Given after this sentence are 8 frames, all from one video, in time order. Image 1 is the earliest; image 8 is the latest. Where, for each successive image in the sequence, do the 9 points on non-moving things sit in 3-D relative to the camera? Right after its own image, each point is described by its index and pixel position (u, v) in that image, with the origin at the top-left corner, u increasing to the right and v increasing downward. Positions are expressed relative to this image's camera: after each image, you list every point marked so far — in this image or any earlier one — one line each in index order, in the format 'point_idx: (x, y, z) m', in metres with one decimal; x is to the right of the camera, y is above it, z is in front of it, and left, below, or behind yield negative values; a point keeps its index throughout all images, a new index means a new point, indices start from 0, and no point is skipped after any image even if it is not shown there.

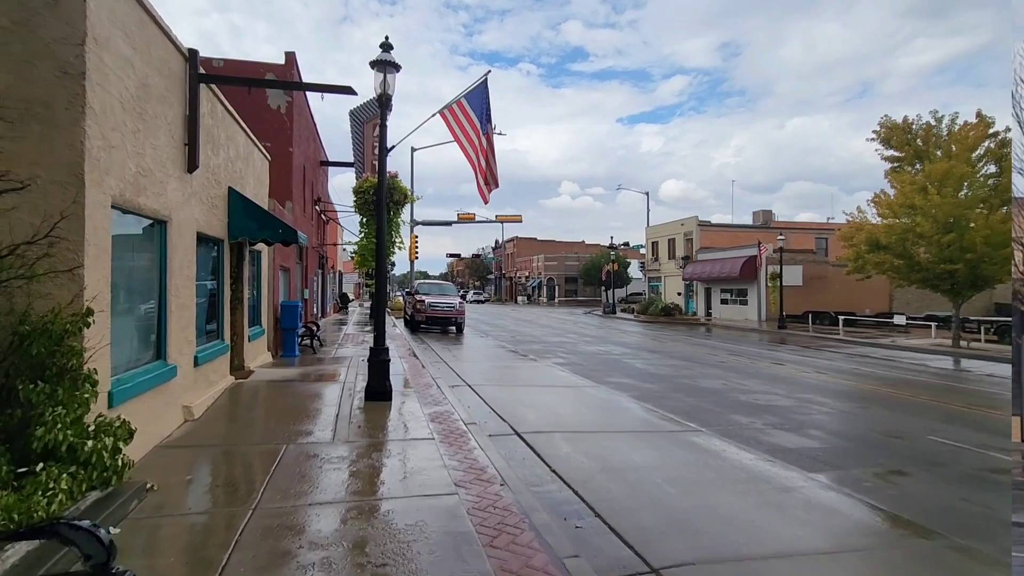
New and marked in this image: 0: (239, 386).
0: (-4.6, -1.7, +9.3) m
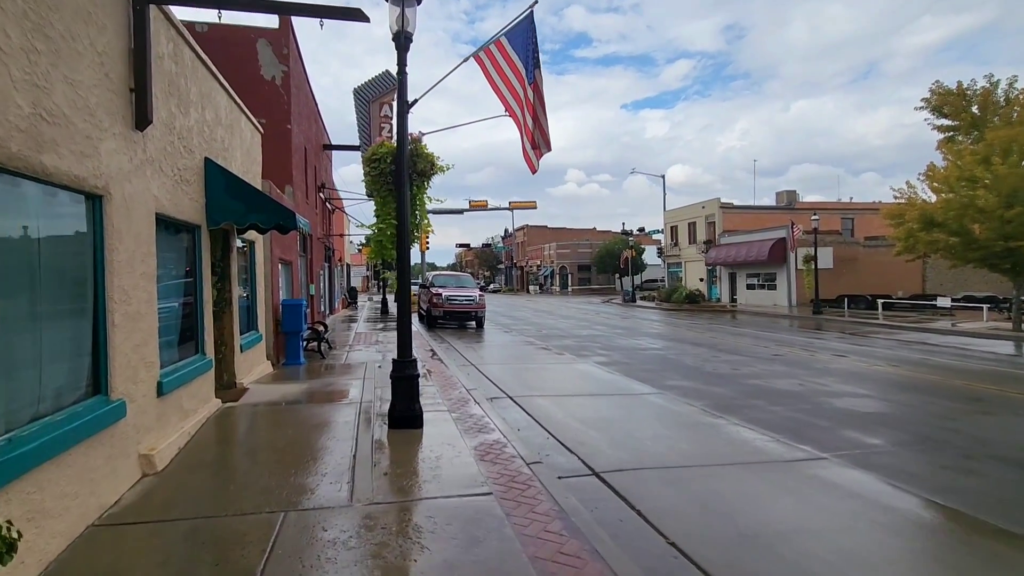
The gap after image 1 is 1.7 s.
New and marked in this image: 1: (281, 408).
0: (-3.8, -1.7, +7.3) m
1: (-3.2, -1.7, +7.6) m
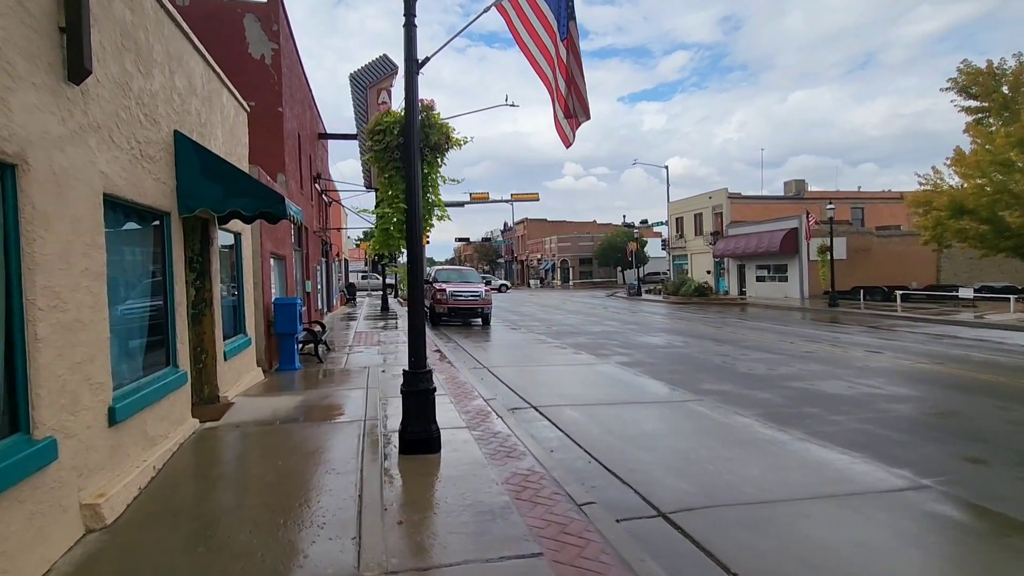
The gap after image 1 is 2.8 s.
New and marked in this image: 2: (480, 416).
0: (-3.4, -1.7, +6.1) m
1: (-2.8, -1.6, +6.4) m
2: (-0.4, -1.8, +7.4) m
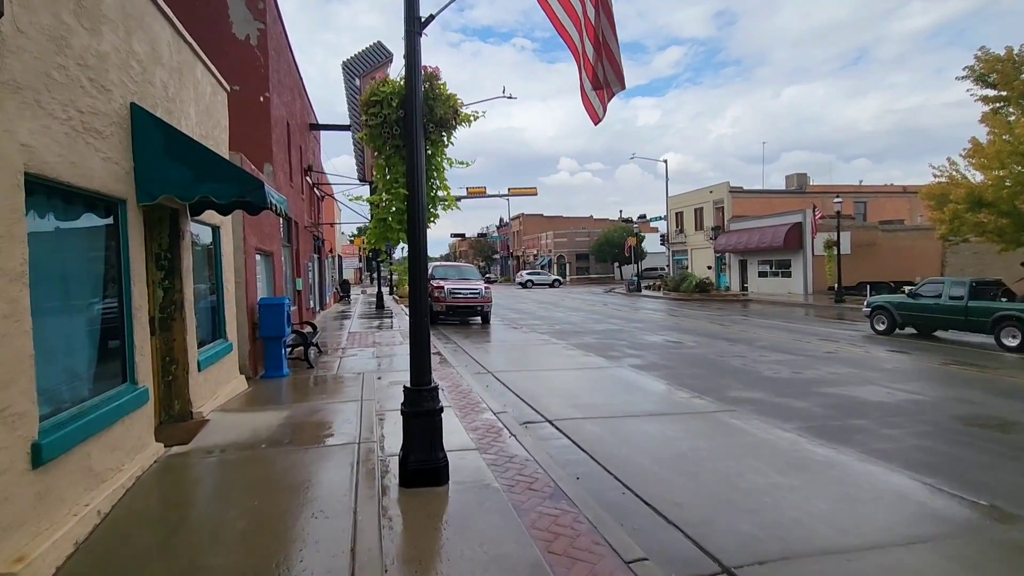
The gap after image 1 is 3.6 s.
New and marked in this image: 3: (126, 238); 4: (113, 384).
0: (-3.2, -1.7, +5.2) m
1: (-2.6, -1.7, +5.5) m
2: (-0.3, -1.8, +6.5) m
3: (-3.6, +0.5, +5.1) m
4: (-3.6, -0.9, +4.9) m
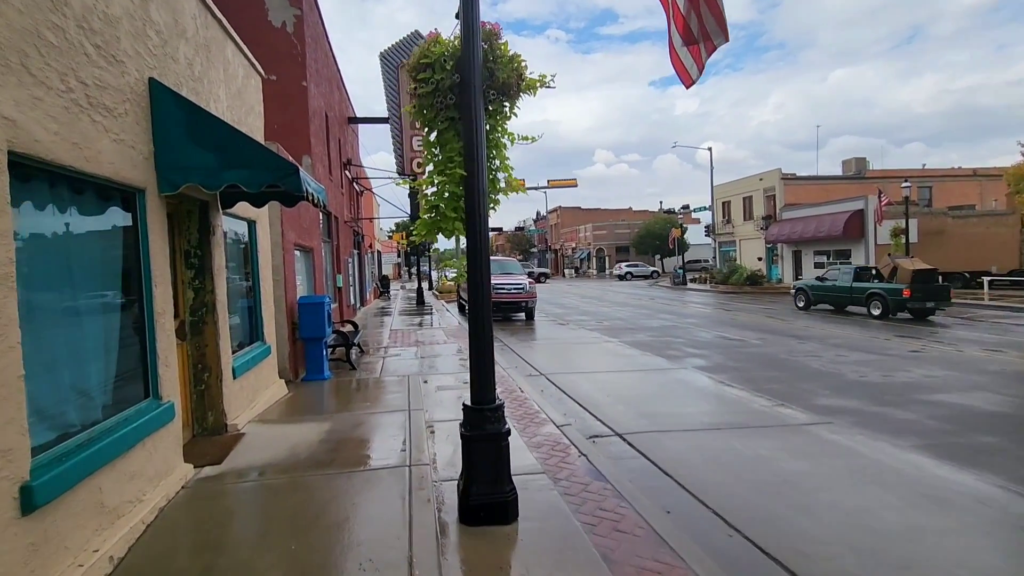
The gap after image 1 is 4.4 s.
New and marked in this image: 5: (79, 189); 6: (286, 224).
0: (-2.6, -1.7, +4.6) m
1: (-2.0, -1.7, +4.8) m
2: (+0.5, -1.7, +5.7) m
3: (-3.0, +0.5, +4.5) m
4: (-3.0, -0.9, +4.3) m
5: (-3.0, +0.7, +3.8) m
6: (-3.9, +1.1, +9.5) m
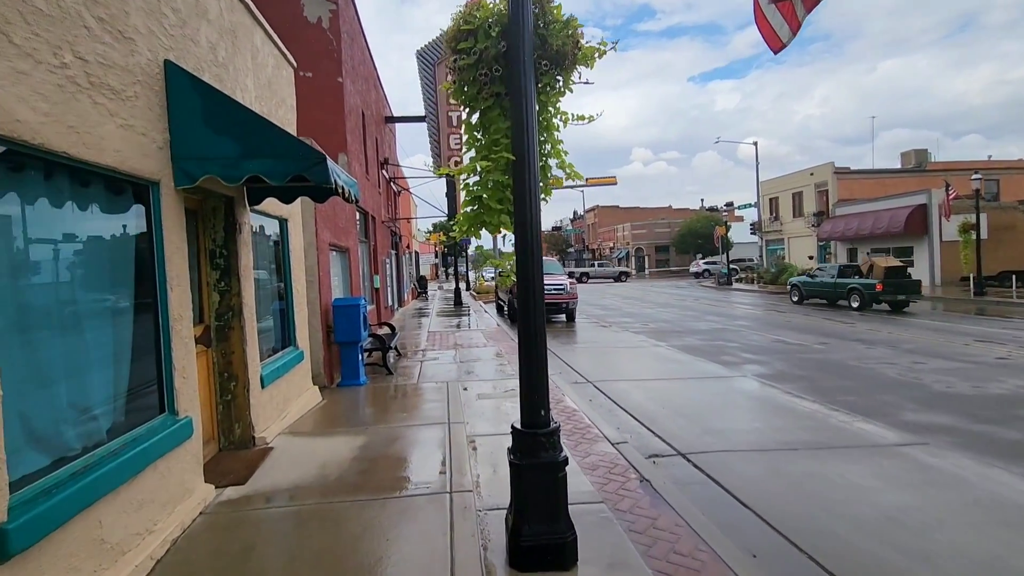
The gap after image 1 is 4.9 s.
0: (-2.2, -1.7, +4.1) m
1: (-1.5, -1.7, +4.3) m
2: (+0.9, -1.7, +5.0) m
3: (-2.6, +0.4, +4.0) m
4: (-2.6, -0.9, +3.9) m
5: (-2.7, +0.7, +3.4) m
6: (-3.2, +1.1, +9.1) m
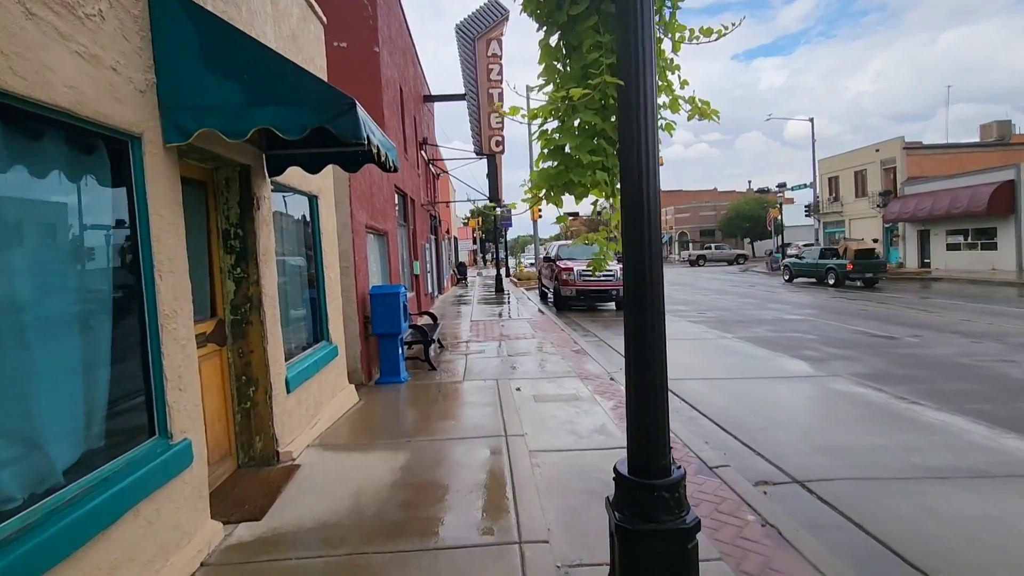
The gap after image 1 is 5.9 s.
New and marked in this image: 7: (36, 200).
0: (-1.6, -1.6, +3.2) m
1: (-1.0, -1.6, +3.4) m
2: (+1.5, -1.6, +3.9) m
3: (-2.1, +0.5, +3.1) m
4: (-2.1, -0.8, +3.0) m
5: (-2.2, +0.7, +2.5) m
6: (-2.4, +1.3, +8.2) m
7: (-2.3, +0.4, +2.5) m
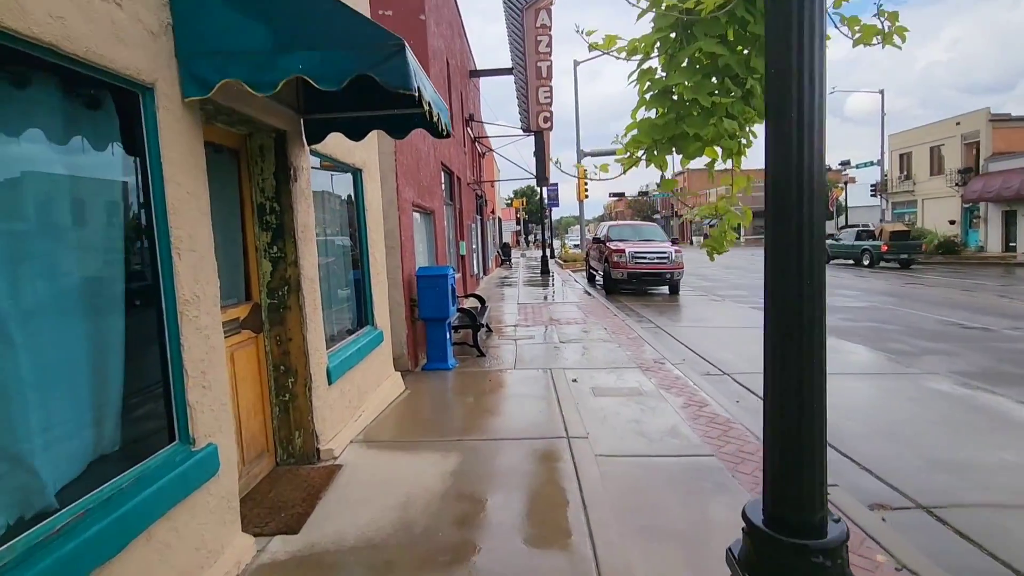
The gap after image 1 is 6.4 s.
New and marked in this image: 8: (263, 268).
0: (-1.3, -1.5, +2.8) m
1: (-0.6, -1.5, +2.9) m
2: (+1.9, -1.6, +3.2) m
3: (-1.7, +0.6, +2.6) m
4: (-1.7, -0.7, +2.5) m
5: (-1.9, +0.8, +2.0) m
6: (-1.6, +1.6, +7.7) m
7: (-1.9, +0.5, +2.1) m
8: (-1.9, +0.1, +4.1) m
